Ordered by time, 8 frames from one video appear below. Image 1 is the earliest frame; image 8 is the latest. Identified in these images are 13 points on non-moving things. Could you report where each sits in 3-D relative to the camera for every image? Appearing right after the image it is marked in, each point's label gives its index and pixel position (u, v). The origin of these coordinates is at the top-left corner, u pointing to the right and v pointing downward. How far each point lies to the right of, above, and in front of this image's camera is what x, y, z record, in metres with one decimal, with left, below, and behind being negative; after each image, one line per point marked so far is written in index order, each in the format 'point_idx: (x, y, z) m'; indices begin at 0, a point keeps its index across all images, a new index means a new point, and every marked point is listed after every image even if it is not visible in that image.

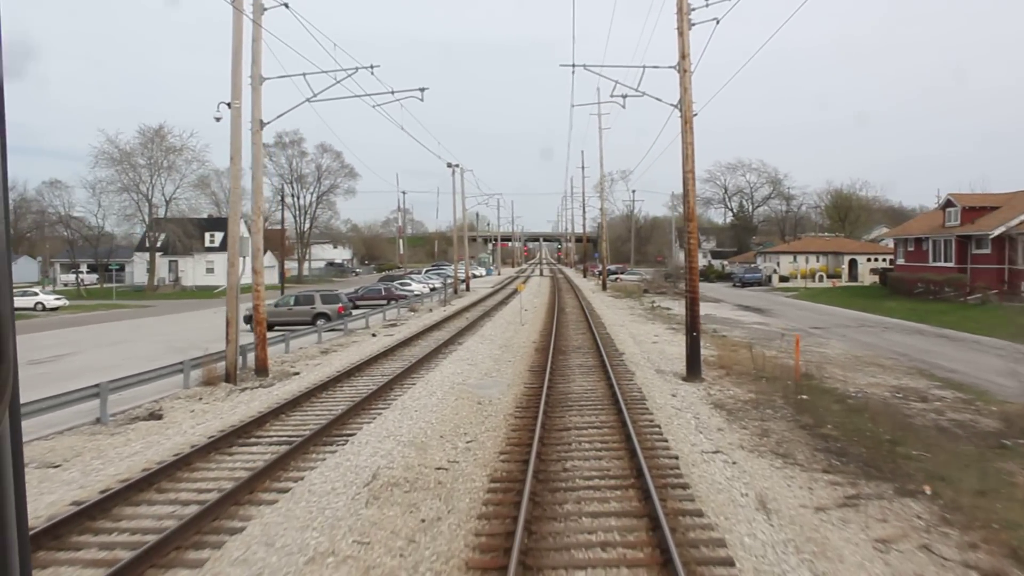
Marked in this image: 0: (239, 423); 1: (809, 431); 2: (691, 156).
0: (-2.7, -1.3, +11.5) m
1: (+2.7, -1.3, +10.5) m
2: (+2.4, +1.7, +15.4) m
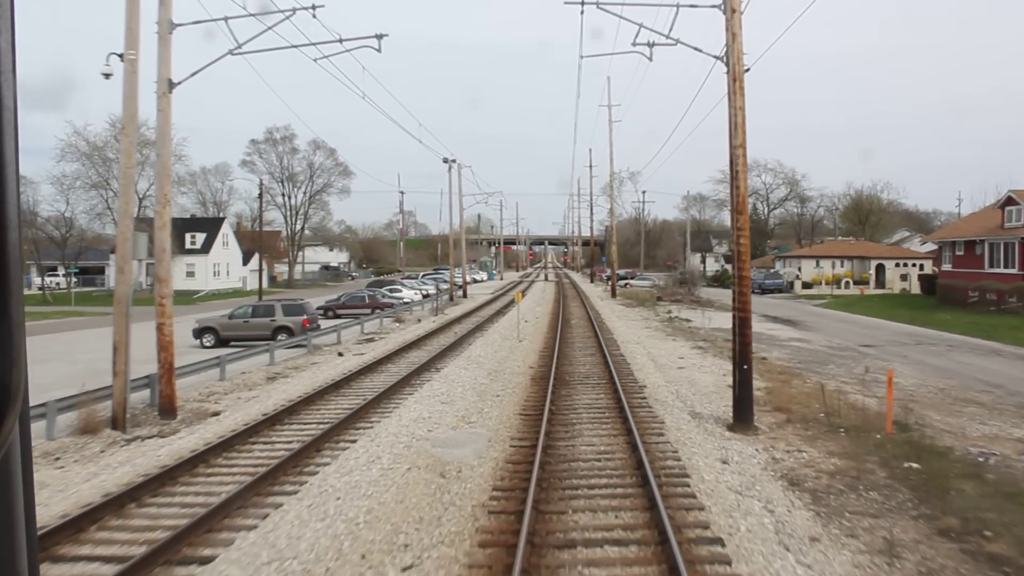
0: (-2.9, -1.5, +7.5) m
1: (+2.5, -1.4, +6.5) m
2: (+2.3, +1.6, +11.4) m
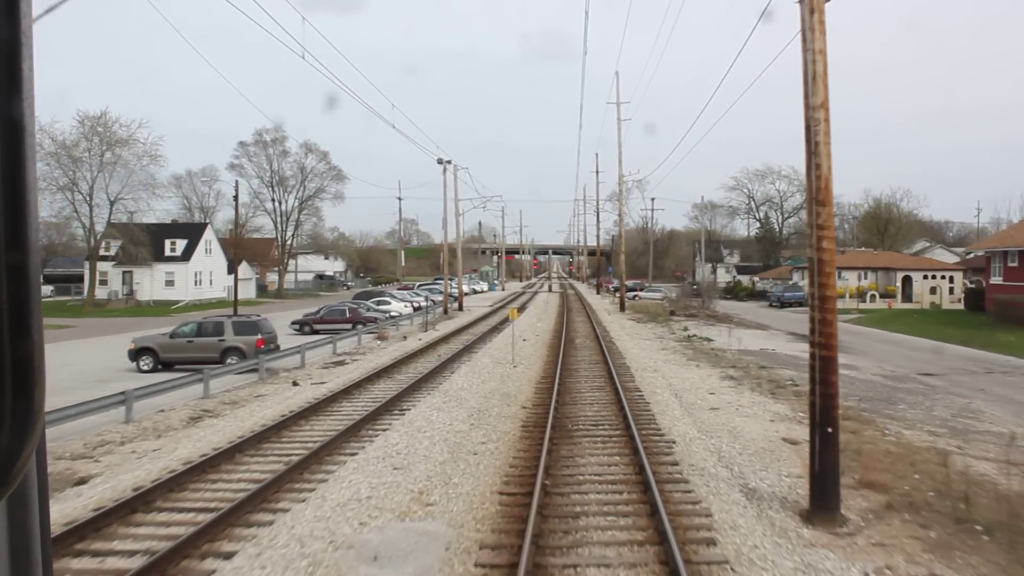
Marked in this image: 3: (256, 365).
0: (-3.1, -1.6, +4.0) m
1: (+2.3, -1.6, +3.0) m
2: (+2.1, +1.4, +7.9) m
3: (-4.2, -1.2, +18.6) m
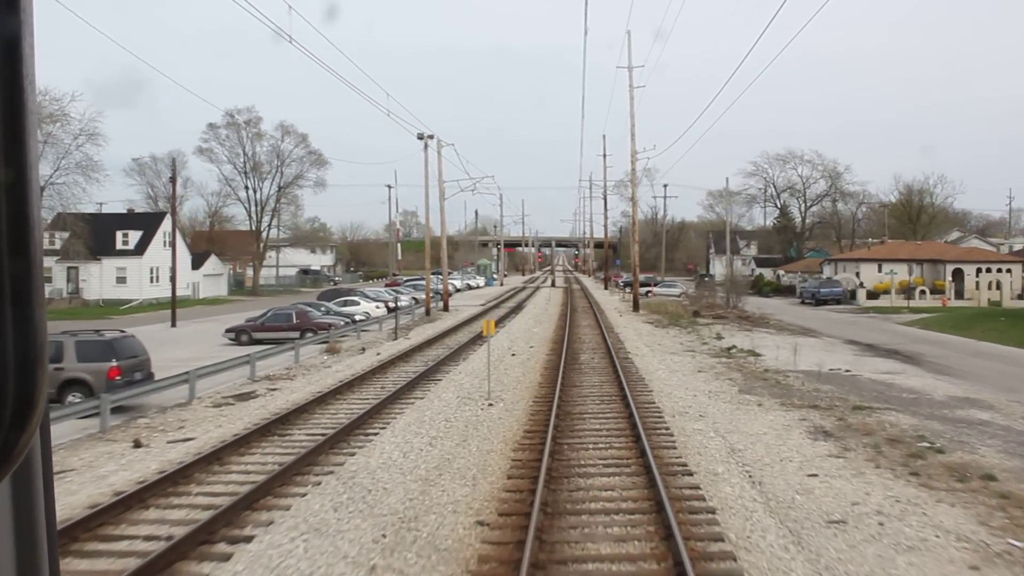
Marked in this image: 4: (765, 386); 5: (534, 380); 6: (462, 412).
0: (-3.4, -1.7, -2.1) m
1: (+2.0, -1.7, -3.1) m
2: (+1.7, +1.3, +1.8) m
3: (-4.5, -1.3, +12.5) m
4: (+3.1, -1.2, +14.4) m
5: (+0.3, -1.4, +17.0) m
6: (-0.6, -1.5, +13.8) m
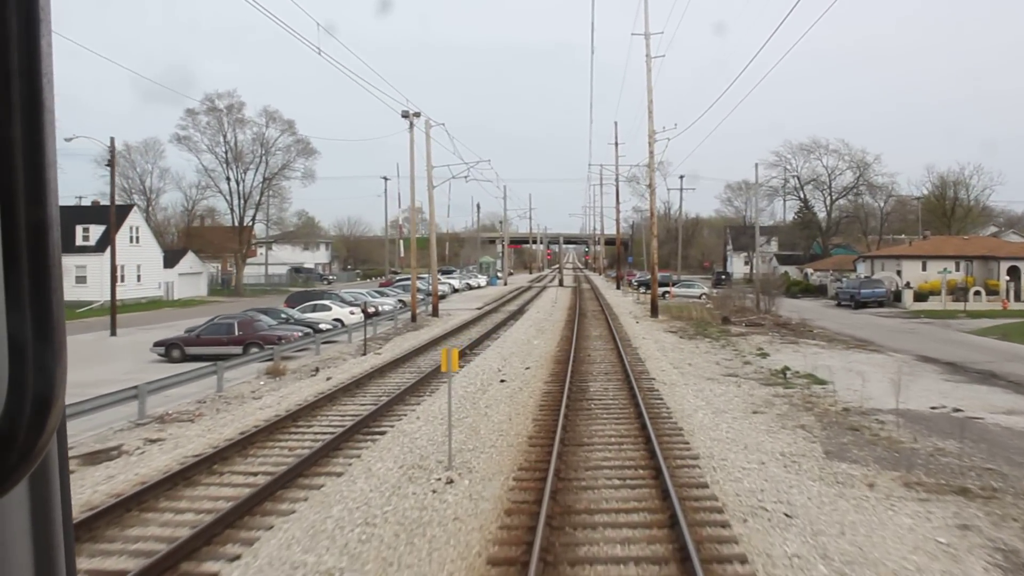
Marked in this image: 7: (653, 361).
0: (-3.8, -1.8, -6.7) m
1: (+1.6, -1.8, -7.8) m
2: (+1.4, +1.2, -2.9) m
3: (-4.7, -1.4, +7.9) m
4: (+2.9, -1.3, +9.7) m
5: (+0.1, -1.5, +12.4) m
6: (-0.8, -1.6, +9.1) m
7: (+2.2, -1.1, +17.9) m
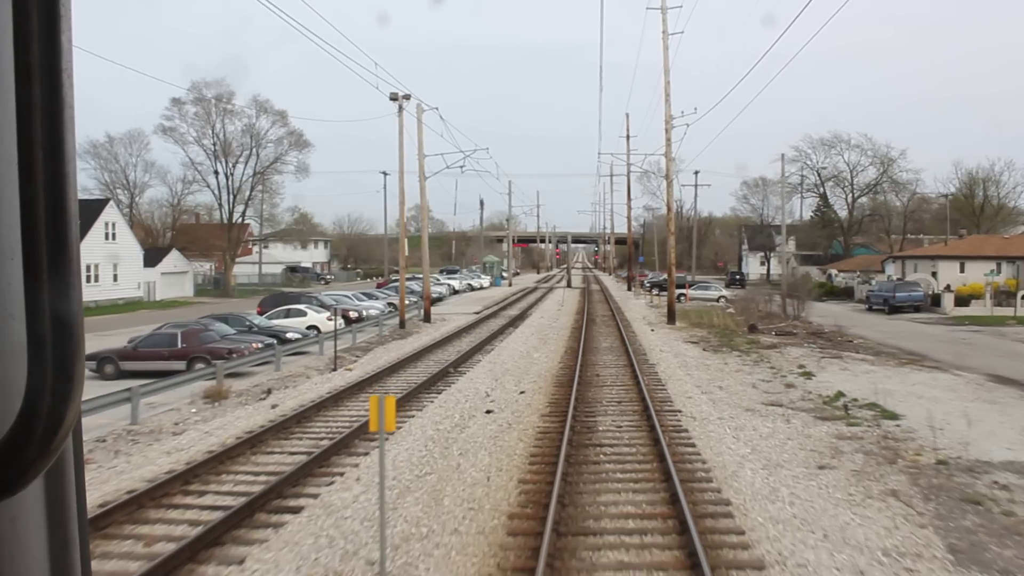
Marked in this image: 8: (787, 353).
0: (-4.1, -1.9, -9.8) m
1: (+1.3, -1.9, -11.0) m
2: (+1.2, +1.1, -6.0) m
3: (-4.9, -1.4, +4.8) m
4: (+2.7, -1.4, +6.5) m
5: (0.0, -1.6, +9.2) m
6: (-1.0, -1.7, +6.0) m
7: (+2.1, -1.2, +14.7) m
8: (+4.5, -1.1, +19.2) m
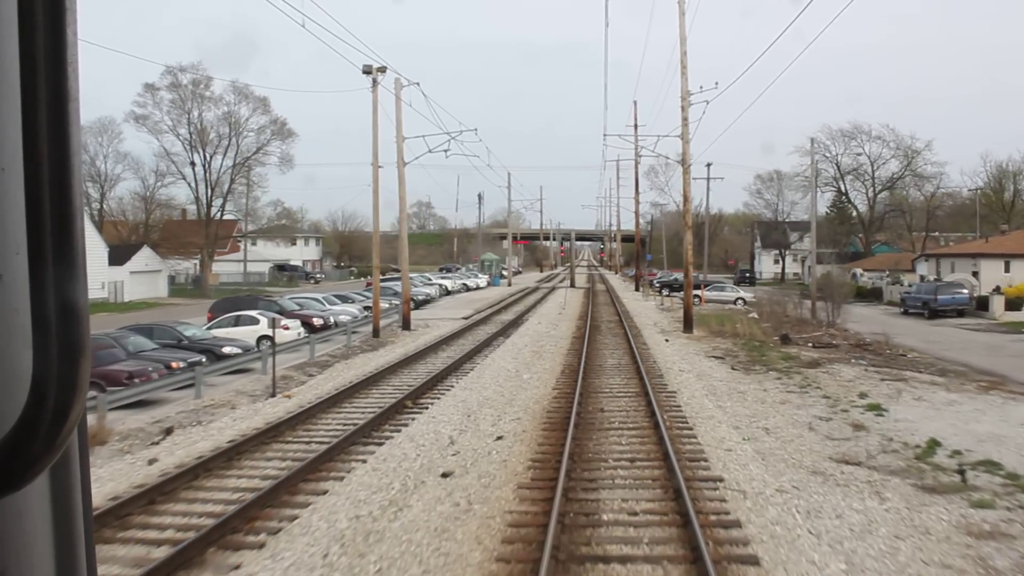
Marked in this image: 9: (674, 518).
0: (-4.5, -2.0, -13.5) m
1: (+0.9, -2.0, -14.6) m
2: (+0.8, +1.0, -9.7) m
3: (-5.1, -1.5, +1.1) m
4: (+2.5, -1.5, +2.9) m
5: (-0.3, -1.6, +5.6) m
6: (-1.3, -1.8, +2.4) m
7: (+1.9, -1.3, +11.1) m
8: (+4.3, -1.1, +15.5) m
9: (+1.1, -1.5, +8.1) m
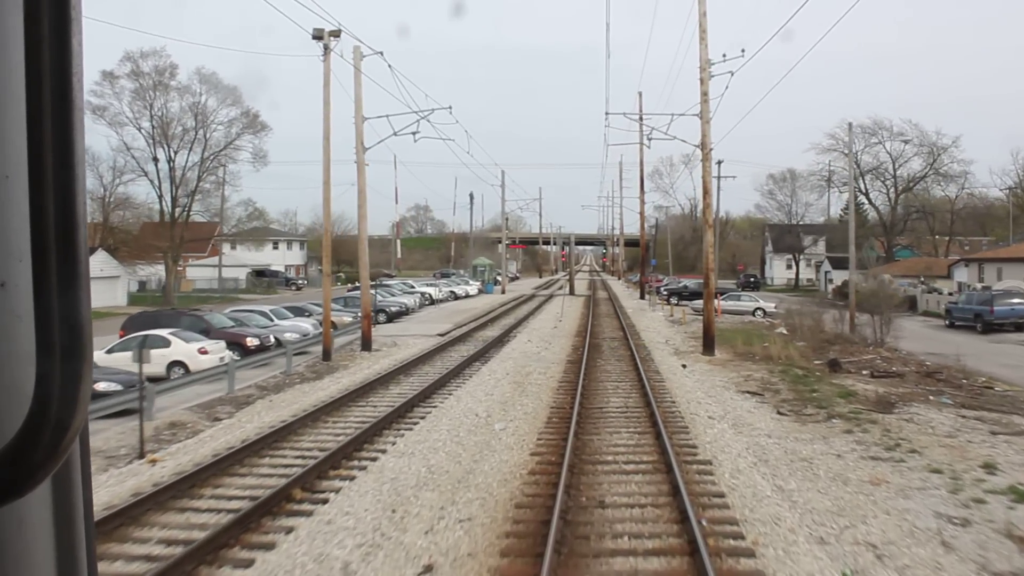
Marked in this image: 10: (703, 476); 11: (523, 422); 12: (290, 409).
0: (-4.8, -2.1, -17.7) m
1: (+0.5, -2.0, -18.9) m
2: (+0.5, +1.0, -13.9) m
3: (-5.5, -1.6, -3.1) m
4: (+2.1, -1.6, -1.4) m
5: (-0.6, -1.8, +1.3) m
6: (-1.6, -1.9, -1.9) m
7: (+1.5, -1.4, +6.8) m
8: (+4.0, -1.3, +11.2) m
9: (+0.8, -1.6, +3.9) m
10: (+1.5, -1.4, +8.8) m
11: (+0.1, -1.4, +11.4) m
12: (-2.5, -1.4, +13.1) m
